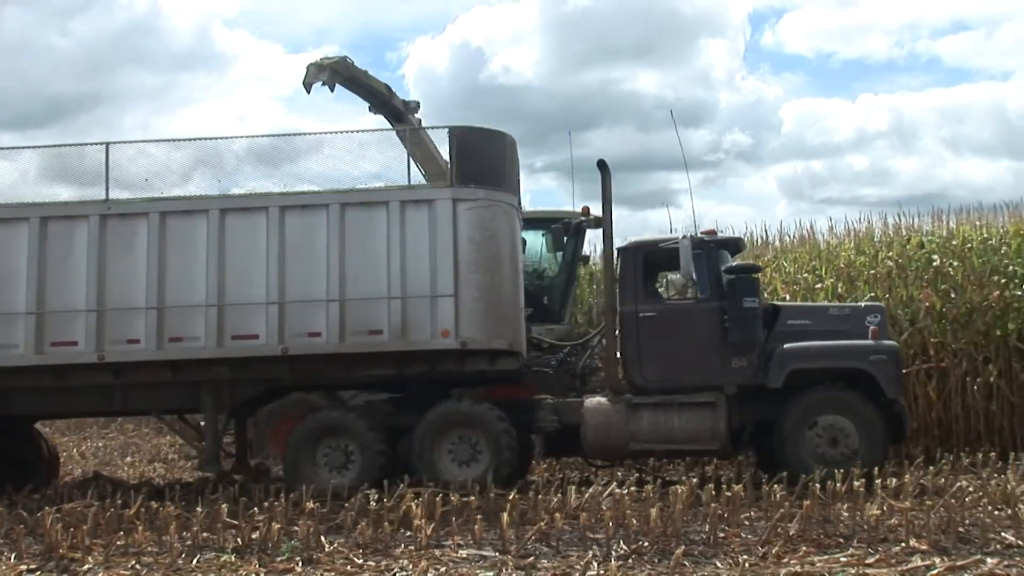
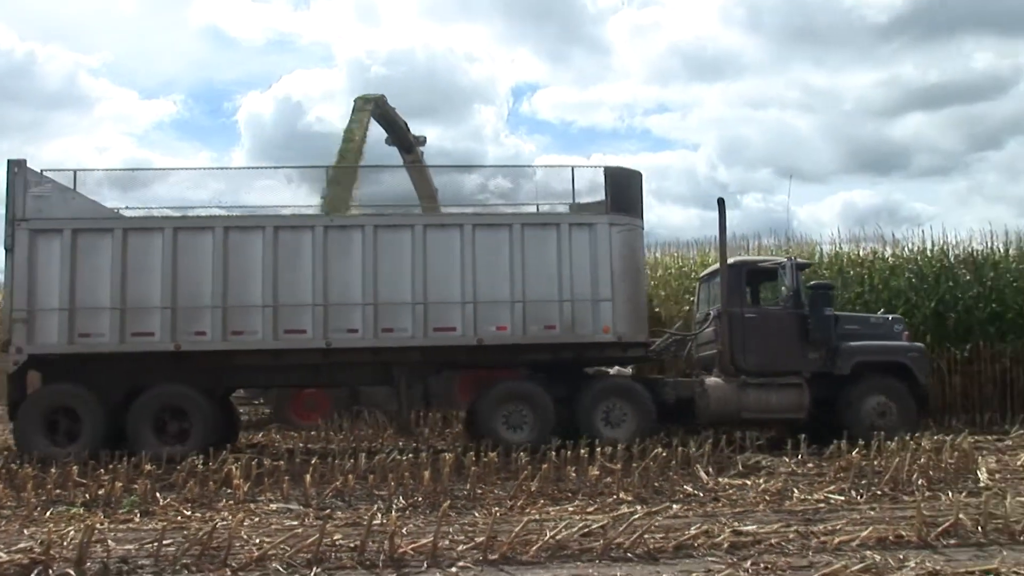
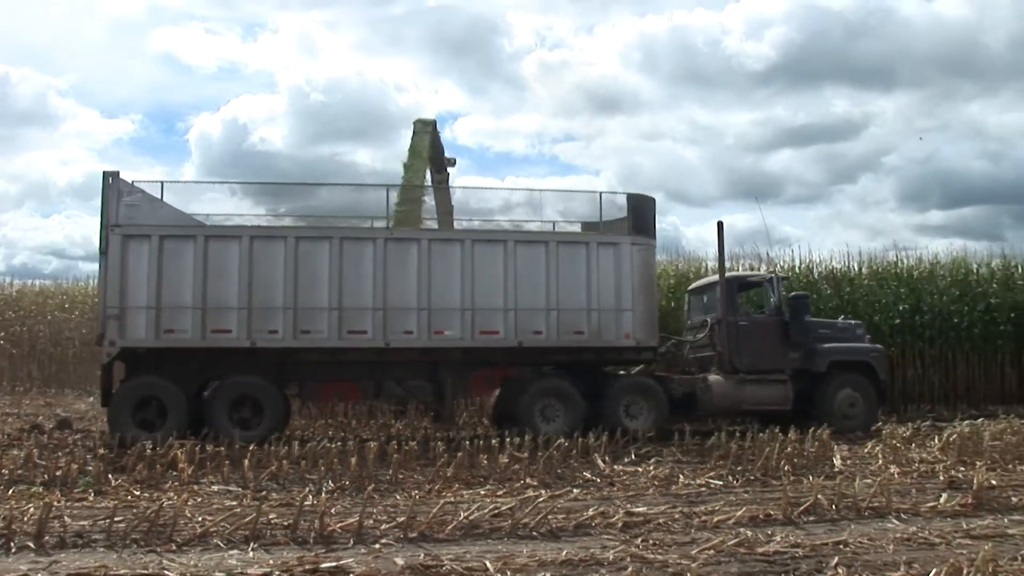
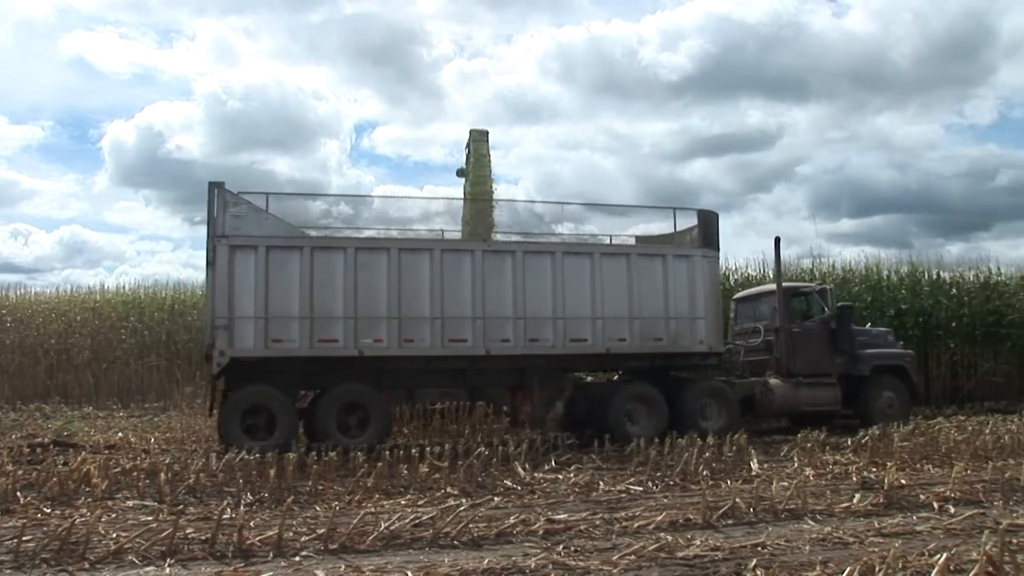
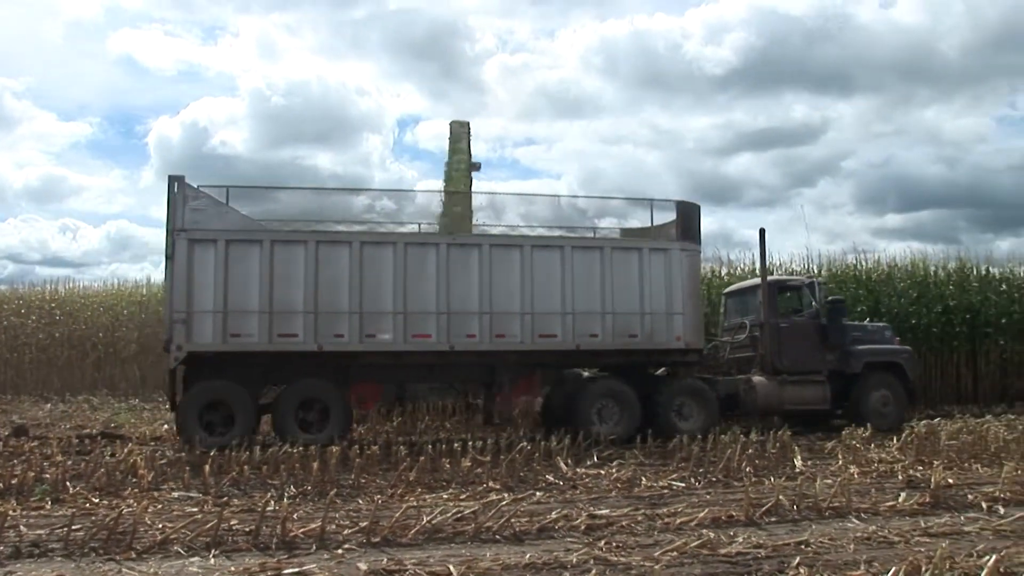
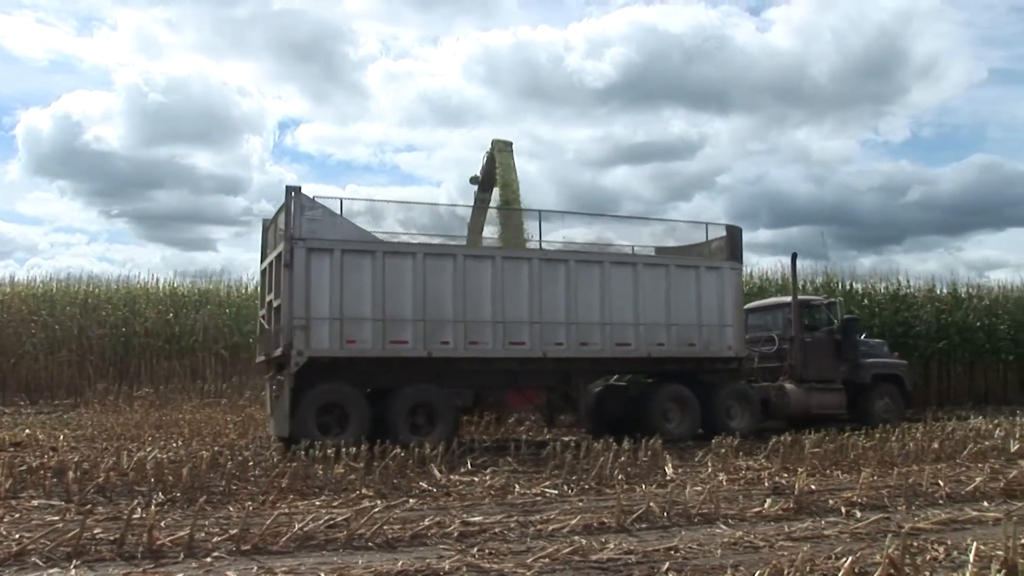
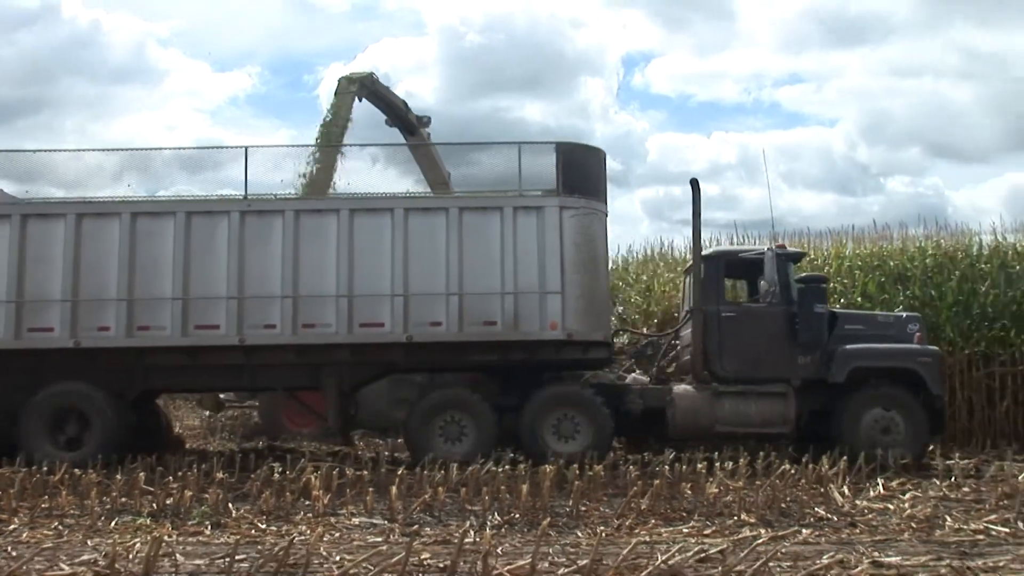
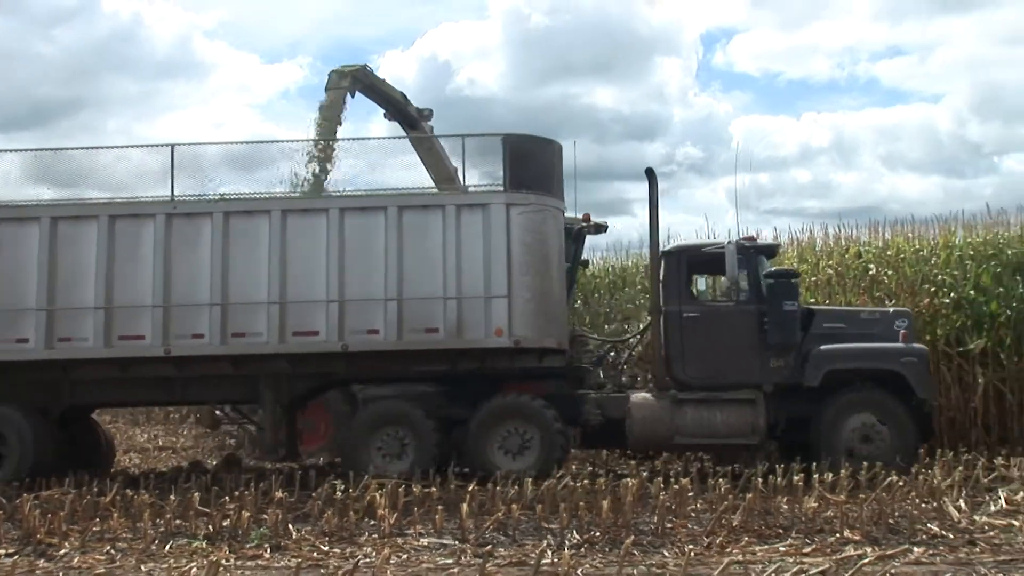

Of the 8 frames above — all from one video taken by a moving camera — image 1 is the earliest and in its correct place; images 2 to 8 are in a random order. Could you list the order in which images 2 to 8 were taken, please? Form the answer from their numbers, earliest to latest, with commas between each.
8, 7, 2, 3, 5, 4, 6
